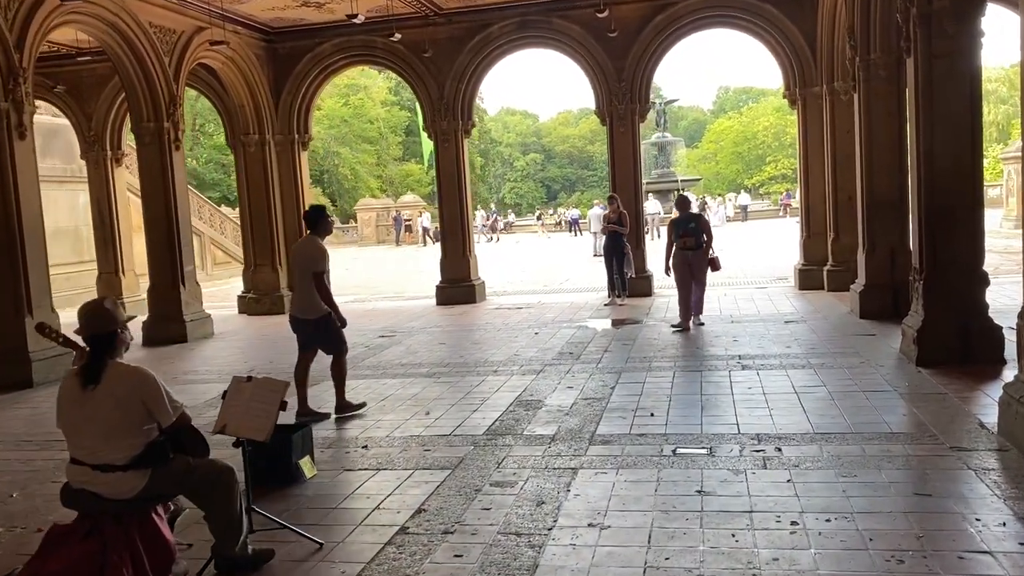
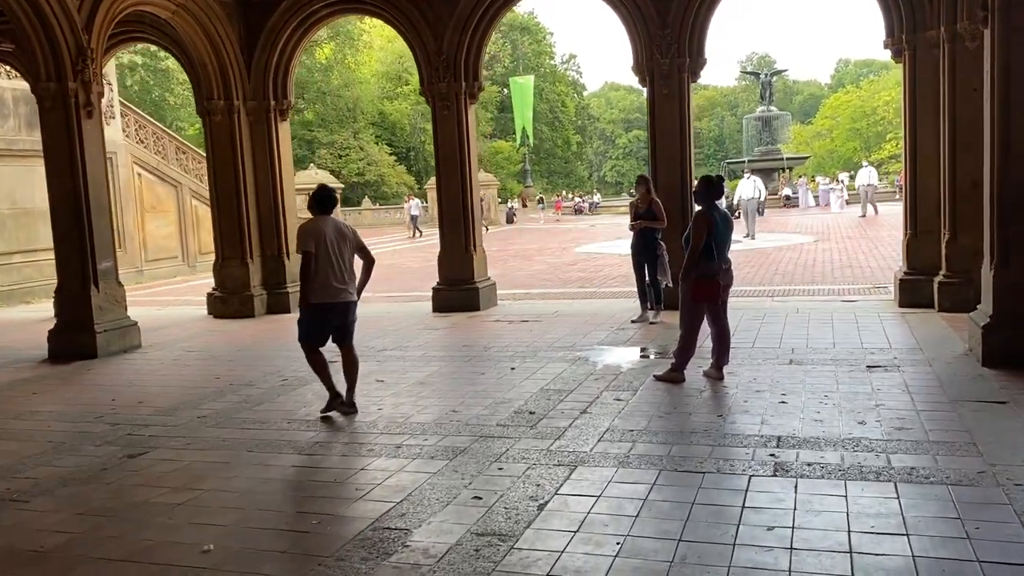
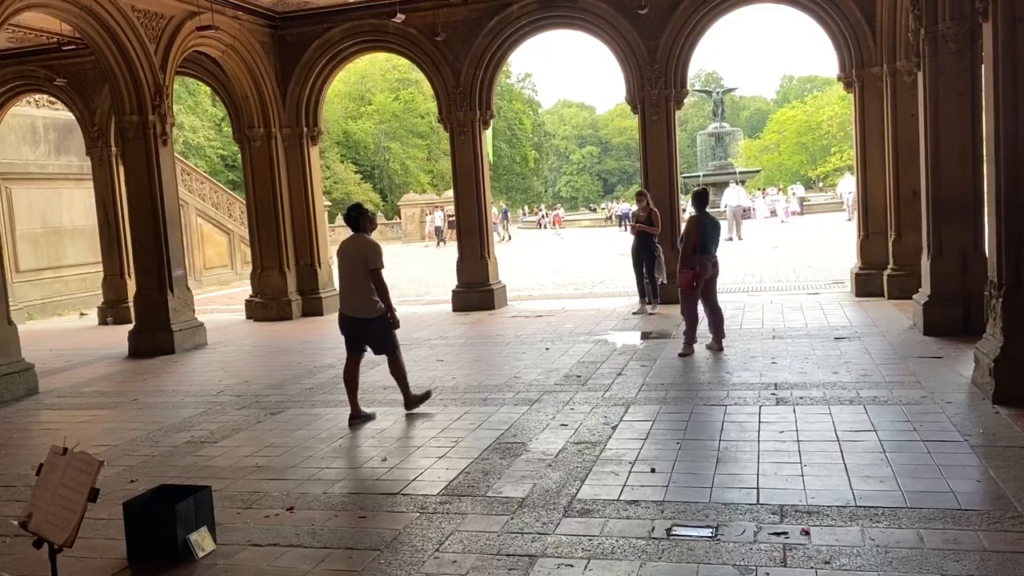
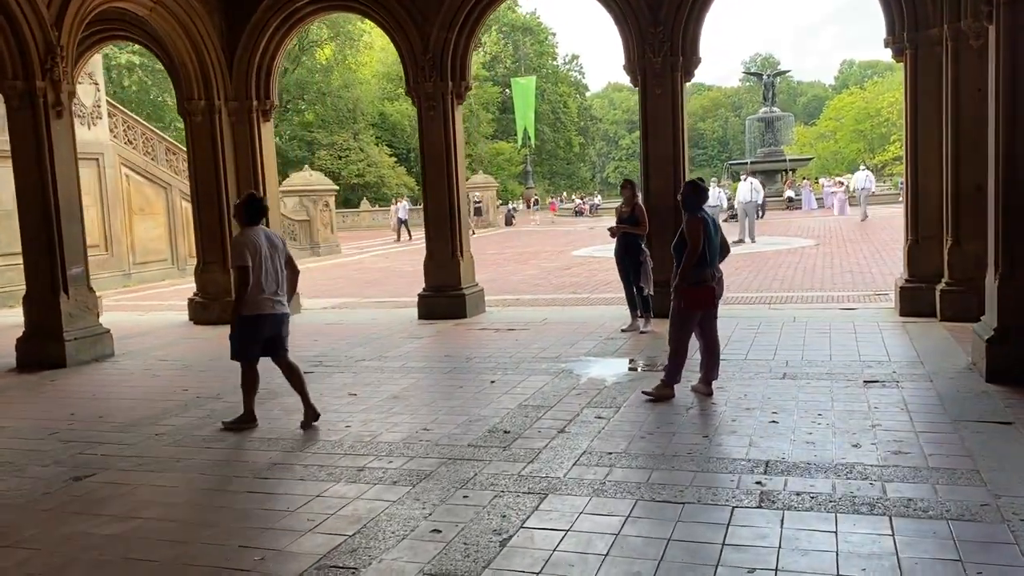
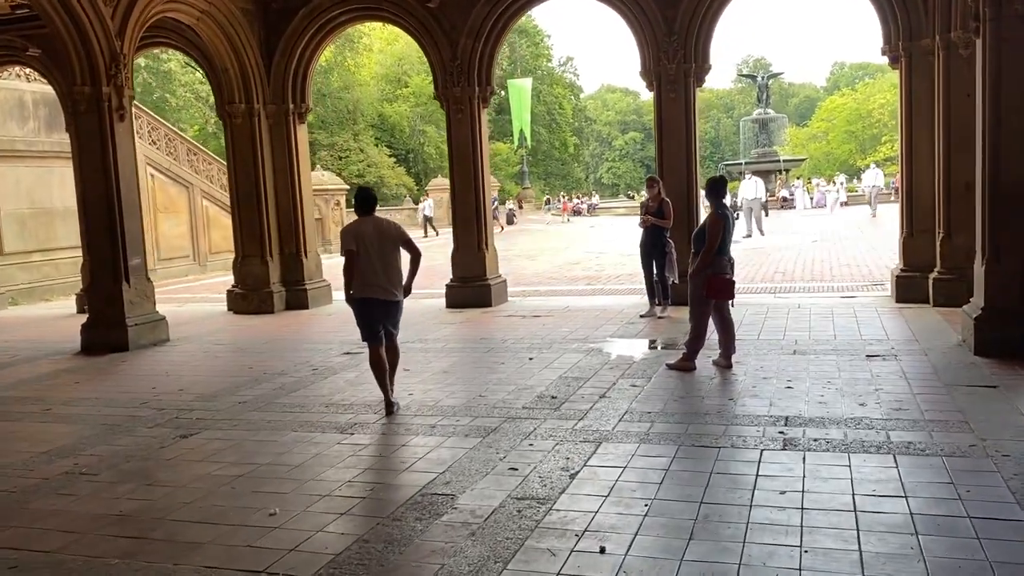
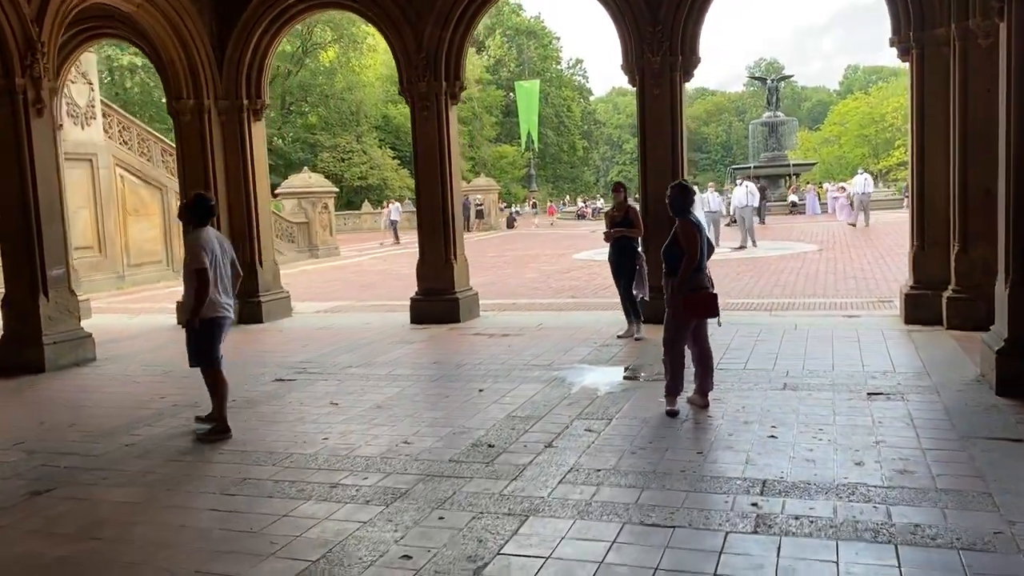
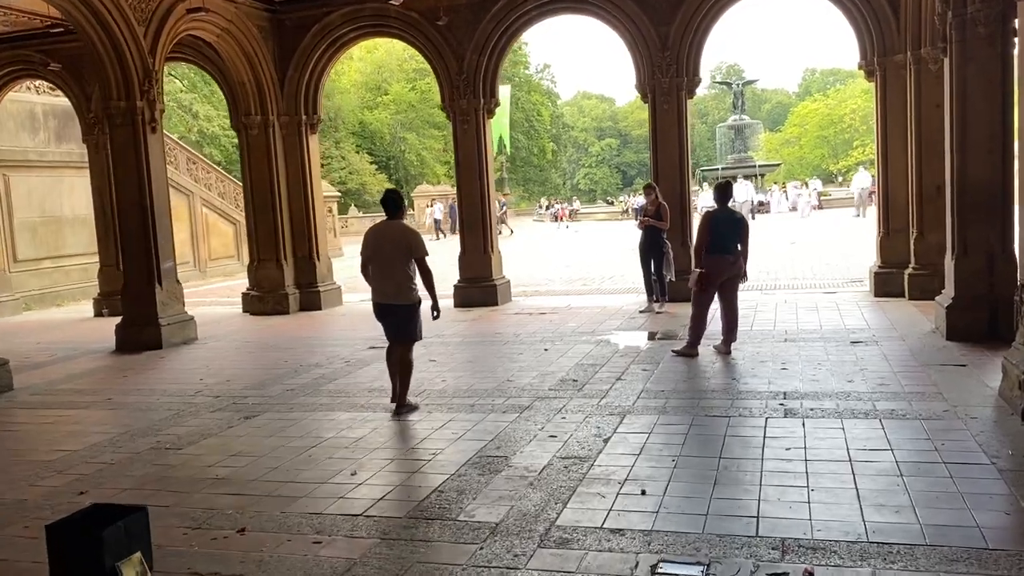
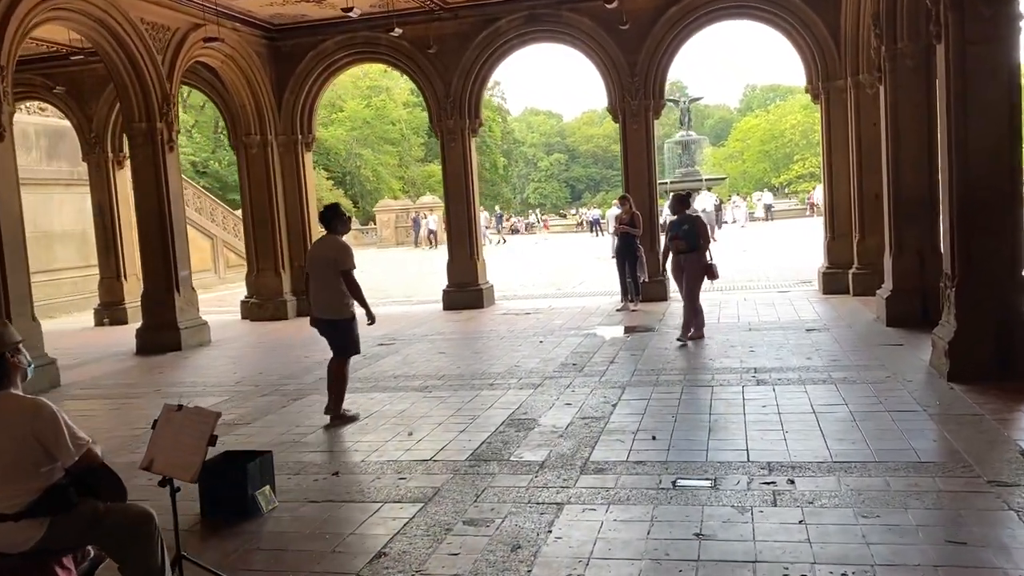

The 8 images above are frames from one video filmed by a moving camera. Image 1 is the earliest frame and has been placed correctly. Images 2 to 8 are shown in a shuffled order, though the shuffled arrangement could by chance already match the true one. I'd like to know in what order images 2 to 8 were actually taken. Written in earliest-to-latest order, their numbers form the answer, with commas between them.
8, 3, 7, 5, 2, 4, 6
